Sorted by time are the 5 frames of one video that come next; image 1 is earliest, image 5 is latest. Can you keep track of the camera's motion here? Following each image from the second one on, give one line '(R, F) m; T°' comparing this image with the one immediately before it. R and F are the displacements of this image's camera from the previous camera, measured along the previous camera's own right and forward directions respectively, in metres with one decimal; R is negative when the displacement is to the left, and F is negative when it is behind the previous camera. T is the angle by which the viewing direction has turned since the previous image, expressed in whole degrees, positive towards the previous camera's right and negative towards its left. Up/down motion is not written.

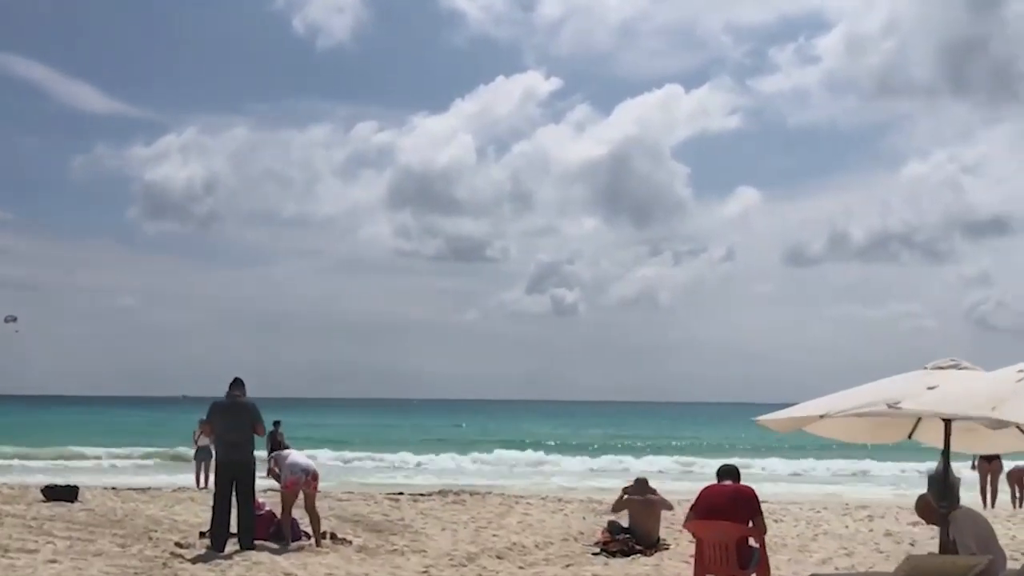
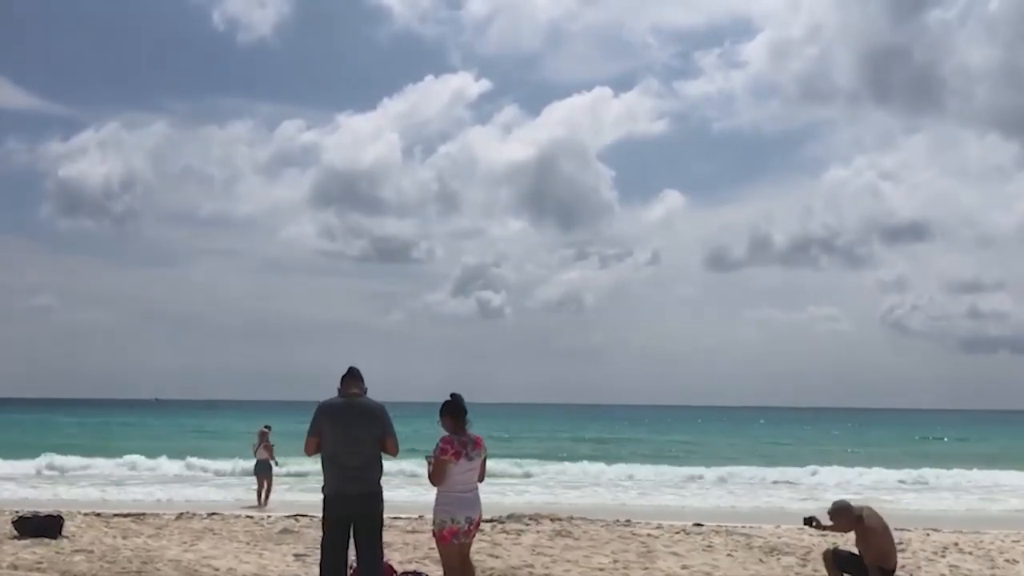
(-2.5, +3.4) m; +5°
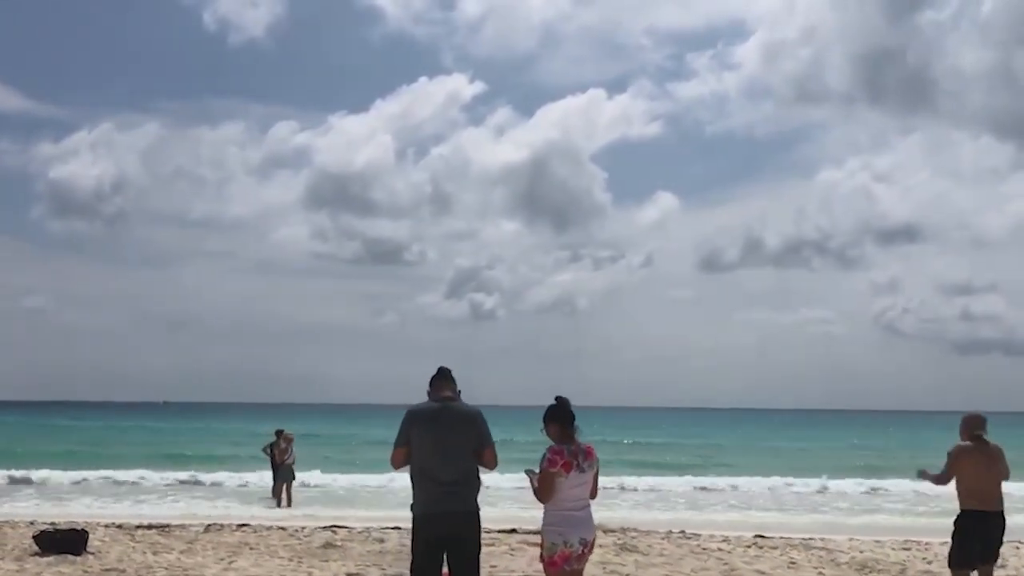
(-0.8, +0.9) m; 0°
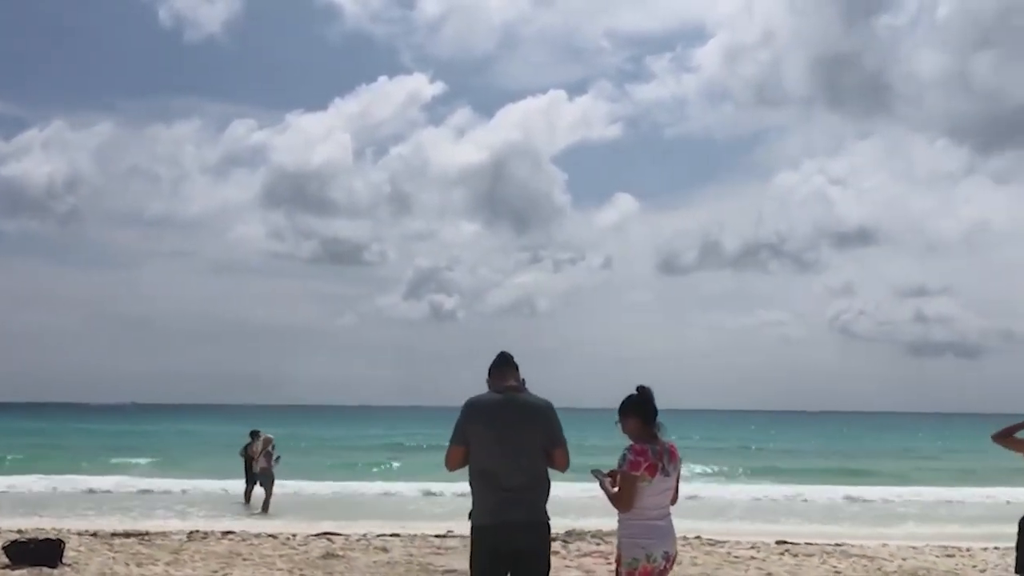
(-0.6, +0.9) m; +2°
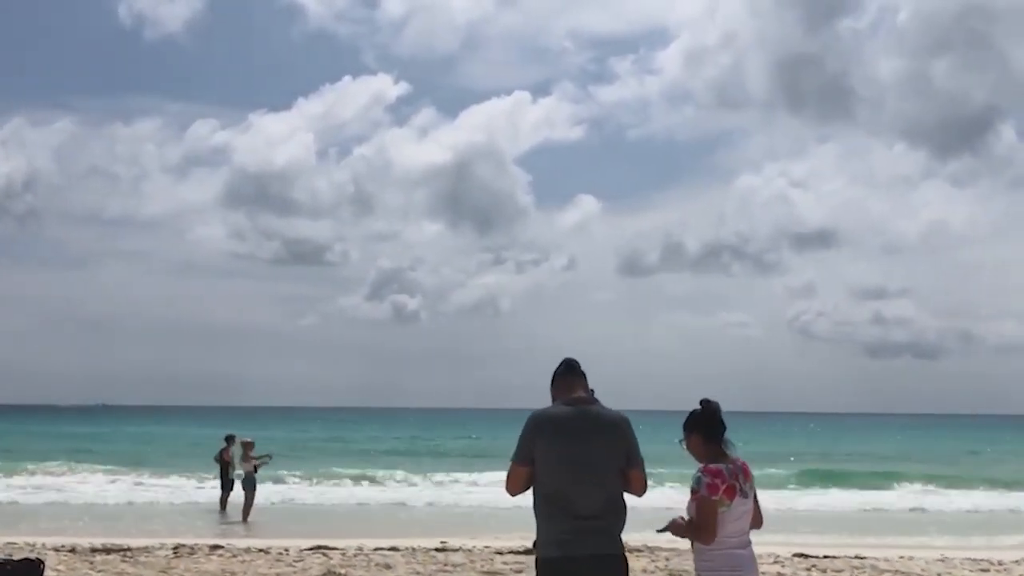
(-0.5, +0.6) m; +2°
